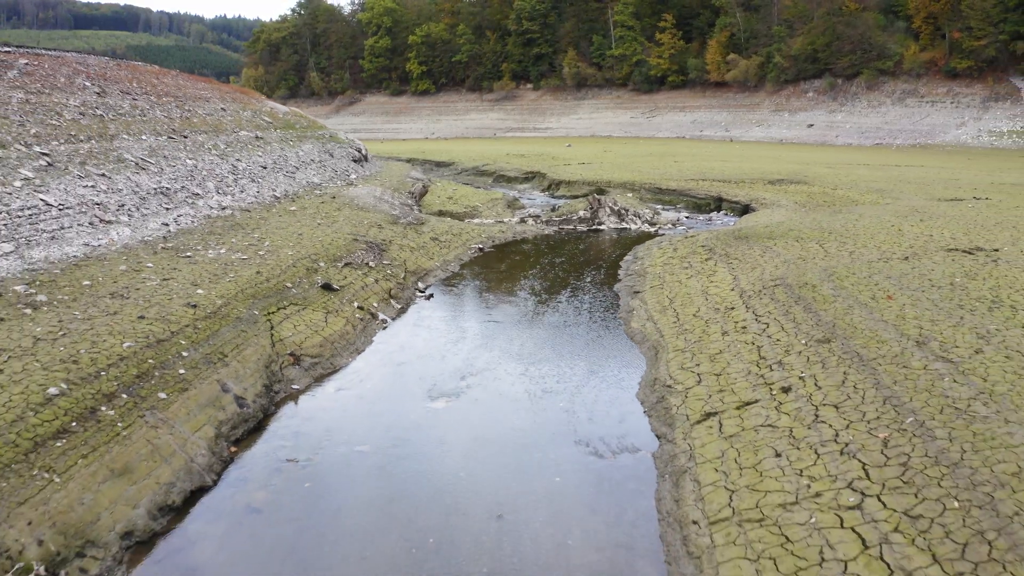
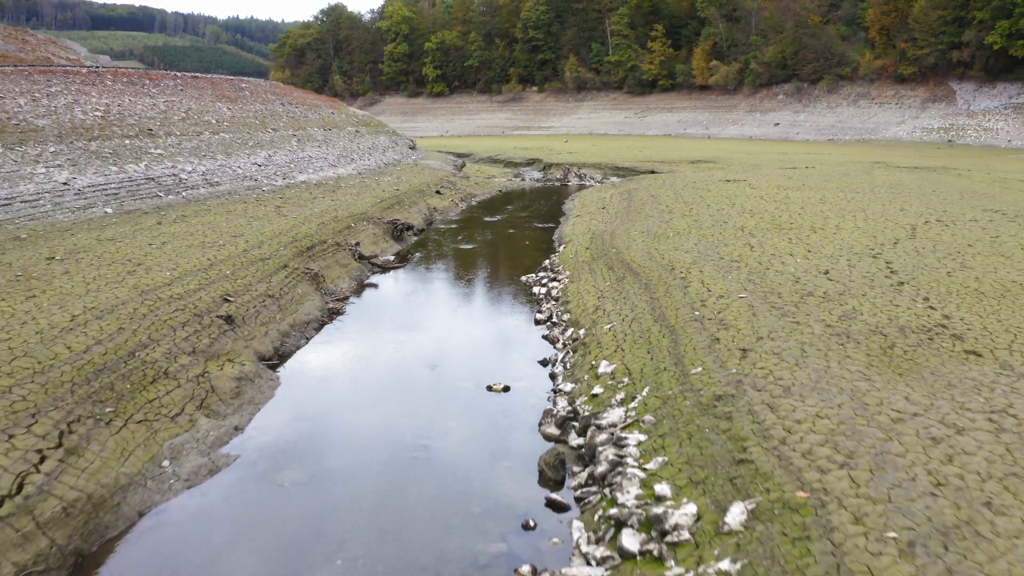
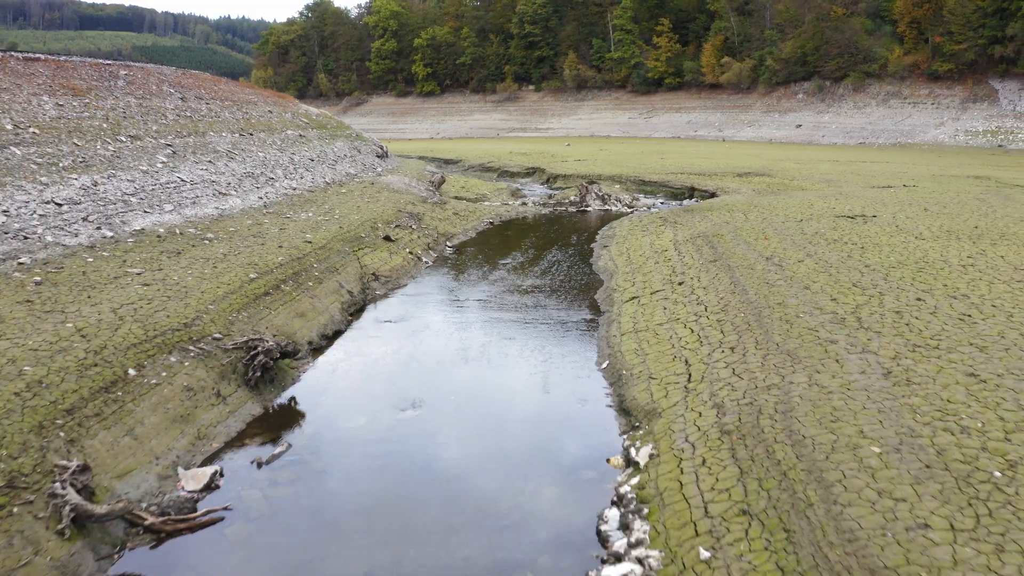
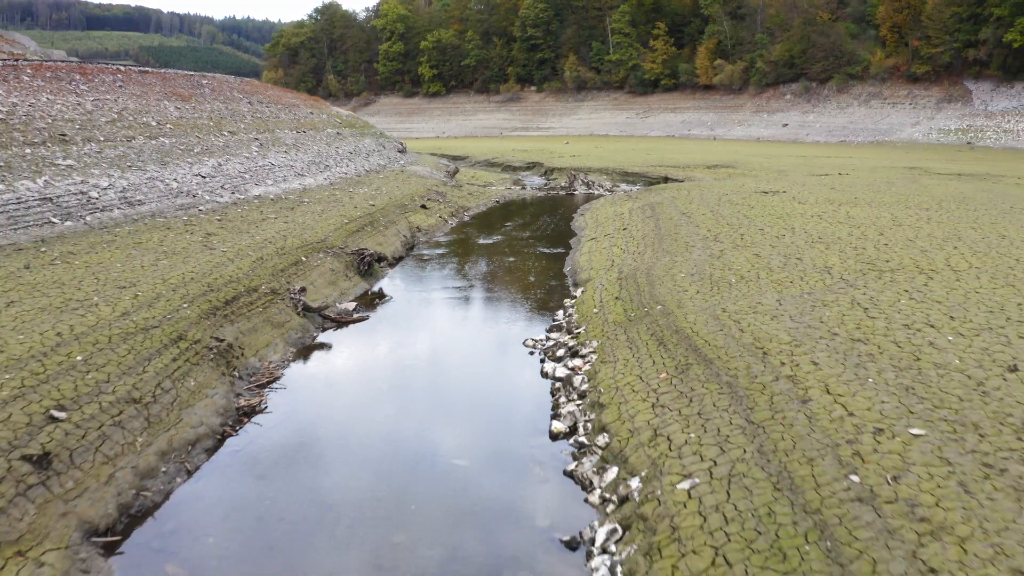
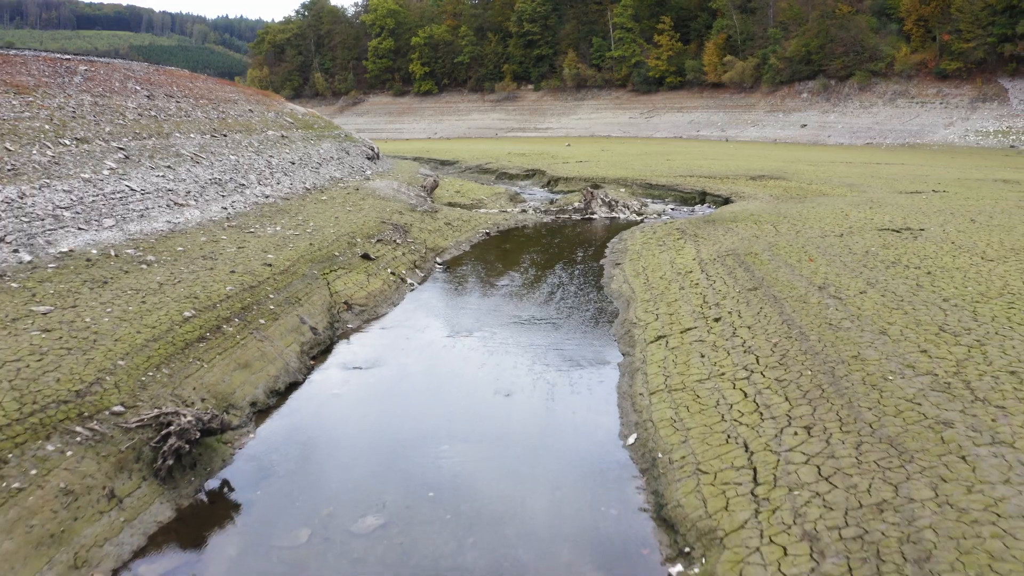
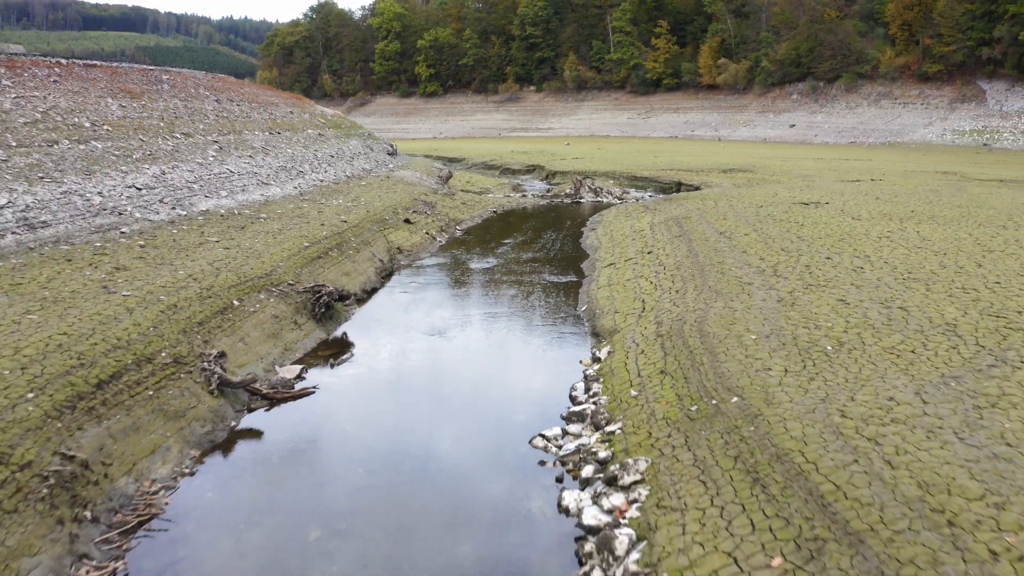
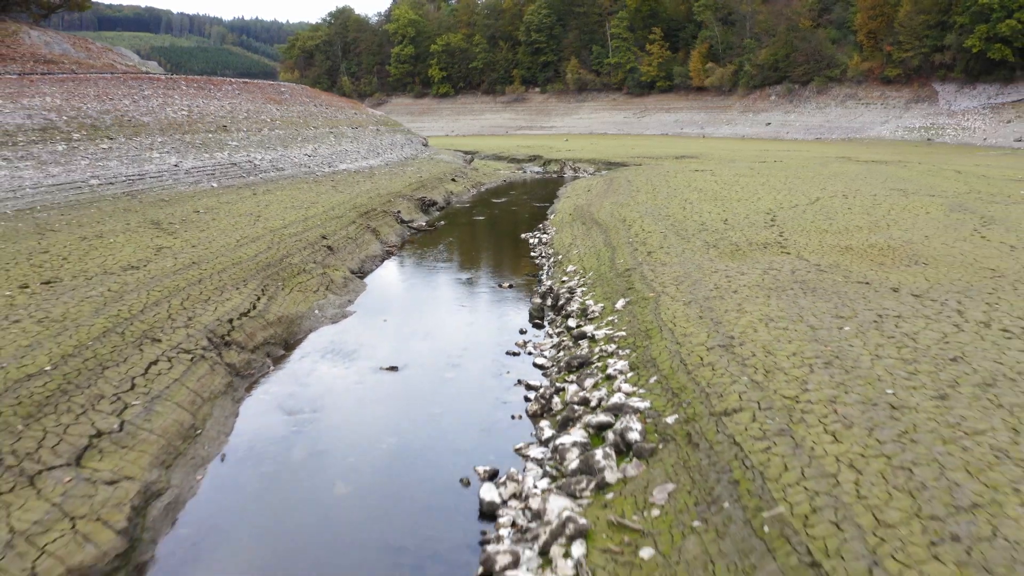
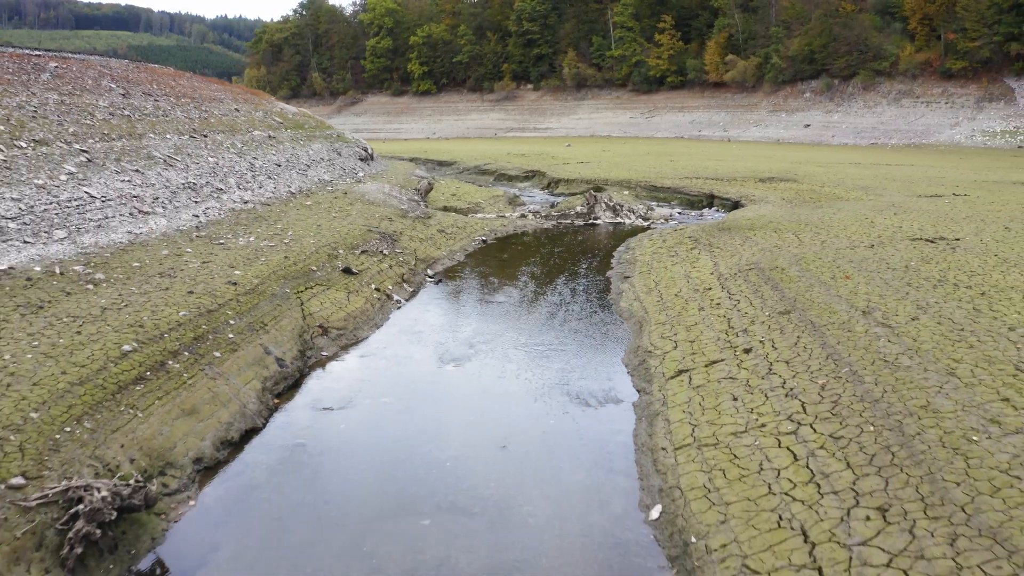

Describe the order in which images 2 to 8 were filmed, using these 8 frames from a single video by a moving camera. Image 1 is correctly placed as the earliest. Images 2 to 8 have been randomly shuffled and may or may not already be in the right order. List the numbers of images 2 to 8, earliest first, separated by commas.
8, 5, 3, 6, 4, 2, 7
